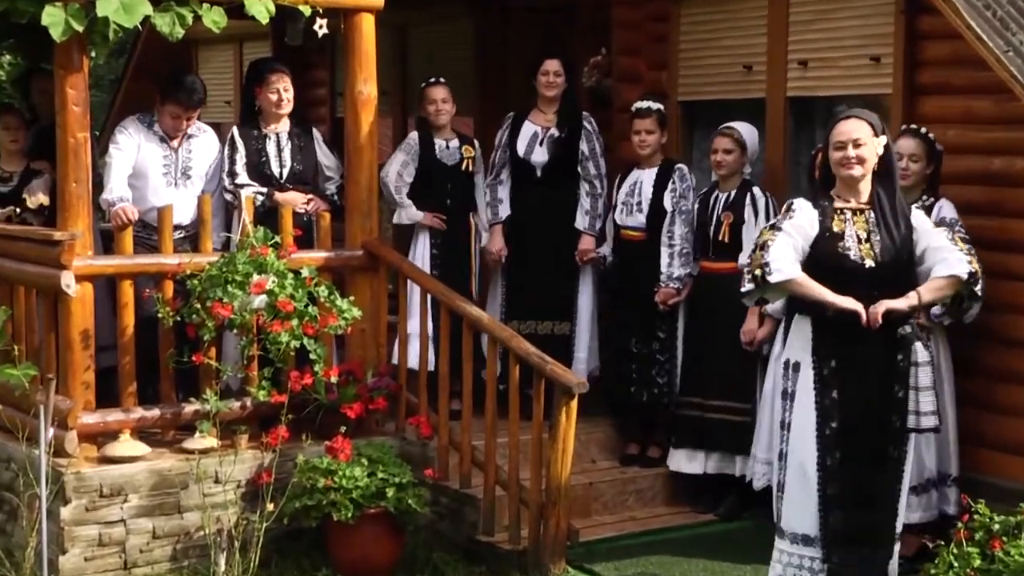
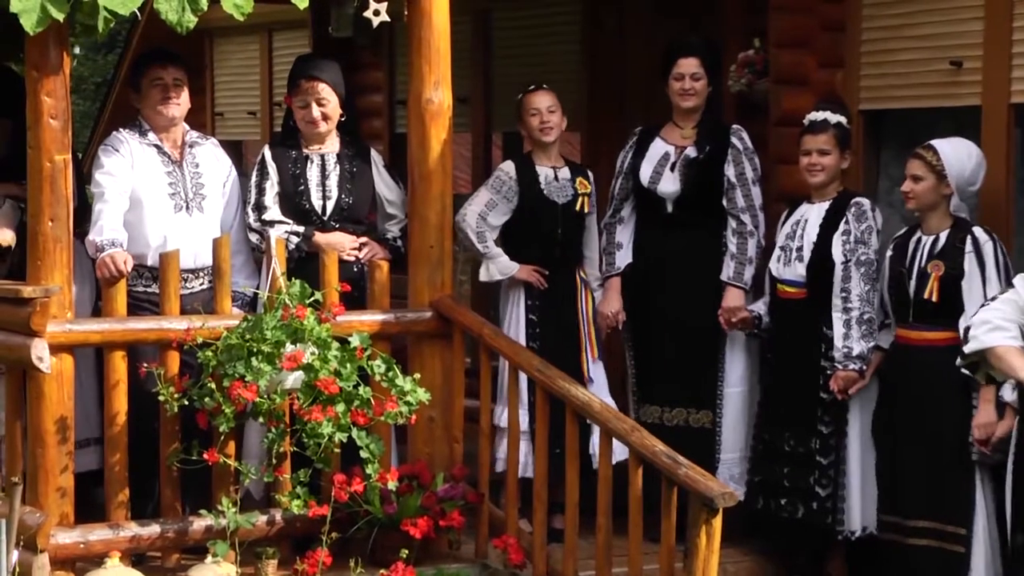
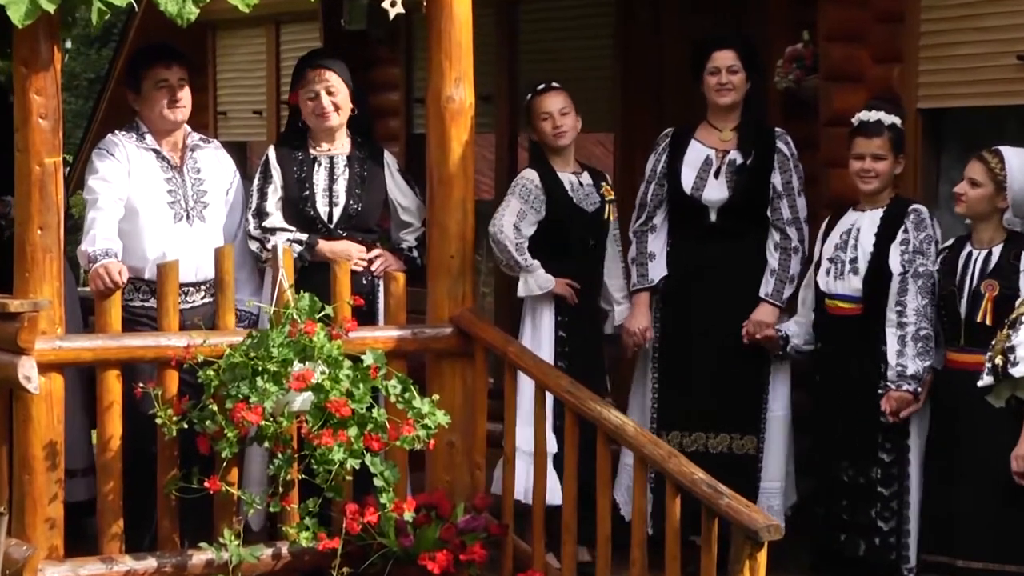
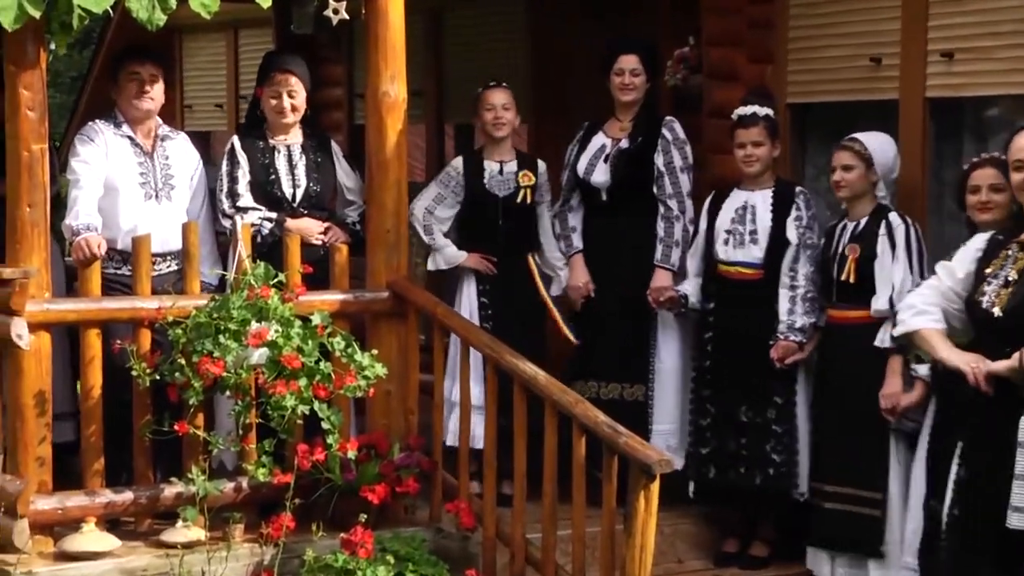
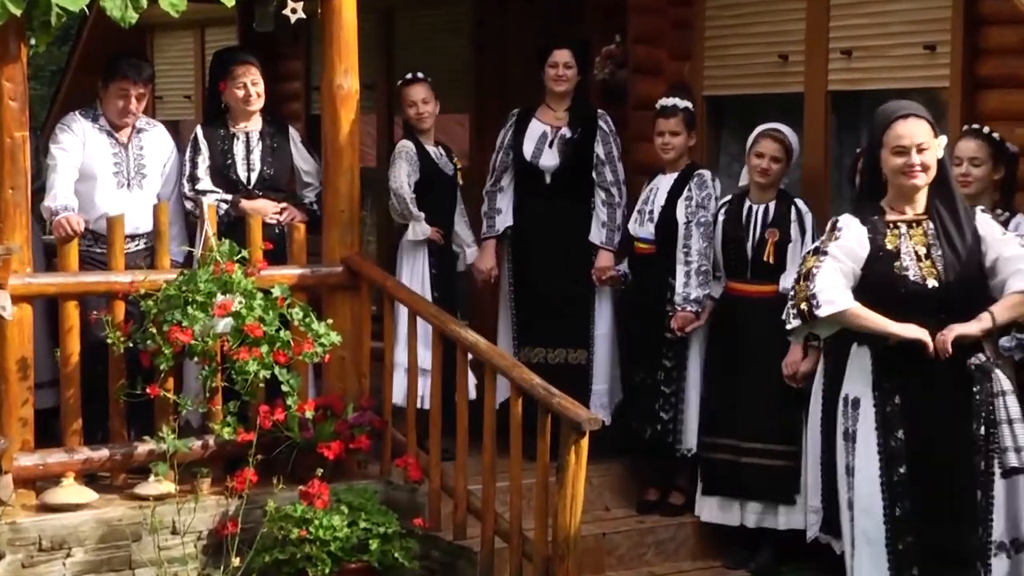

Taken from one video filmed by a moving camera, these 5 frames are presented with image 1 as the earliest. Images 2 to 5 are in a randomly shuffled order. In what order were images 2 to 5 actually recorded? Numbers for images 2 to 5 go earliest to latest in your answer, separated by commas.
5, 4, 2, 3
